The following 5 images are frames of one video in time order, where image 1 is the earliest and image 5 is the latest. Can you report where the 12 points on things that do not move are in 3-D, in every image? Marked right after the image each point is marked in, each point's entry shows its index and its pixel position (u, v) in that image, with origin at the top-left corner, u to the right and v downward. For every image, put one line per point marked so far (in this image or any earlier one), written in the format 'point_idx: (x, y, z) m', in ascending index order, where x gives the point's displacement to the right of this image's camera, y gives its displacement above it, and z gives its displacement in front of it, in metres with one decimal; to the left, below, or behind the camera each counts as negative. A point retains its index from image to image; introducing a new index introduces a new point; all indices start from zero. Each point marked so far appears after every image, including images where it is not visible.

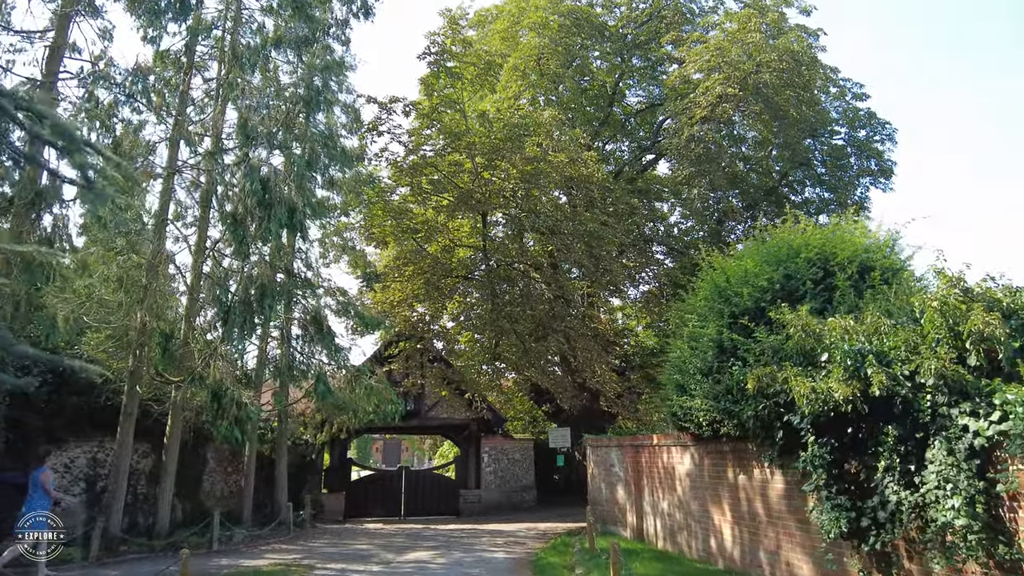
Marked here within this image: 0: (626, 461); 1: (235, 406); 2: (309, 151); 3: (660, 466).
0: (+2.5, -3.8, +14.6) m
1: (-4.6, -1.9, +11.1) m
2: (-4.4, +2.9, +14.4) m
3: (+2.9, -3.5, +13.0) m
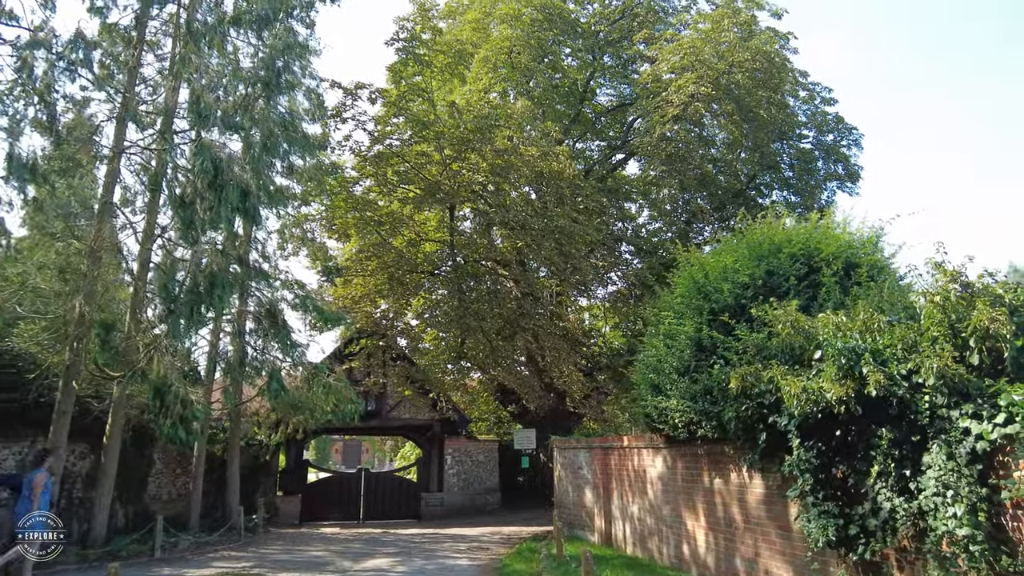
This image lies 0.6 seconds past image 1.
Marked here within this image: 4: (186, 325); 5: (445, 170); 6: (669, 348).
0: (+1.7, -3.7, +14.1) m
1: (-5.1, -1.8, +10.3) m
2: (-5.0, +3.1, +13.6) m
3: (+2.2, -3.4, +12.6) m
4: (-5.1, -0.6, +10.5) m
5: (-1.8, +3.3, +18.4) m
6: (+2.3, -0.9, +9.7) m
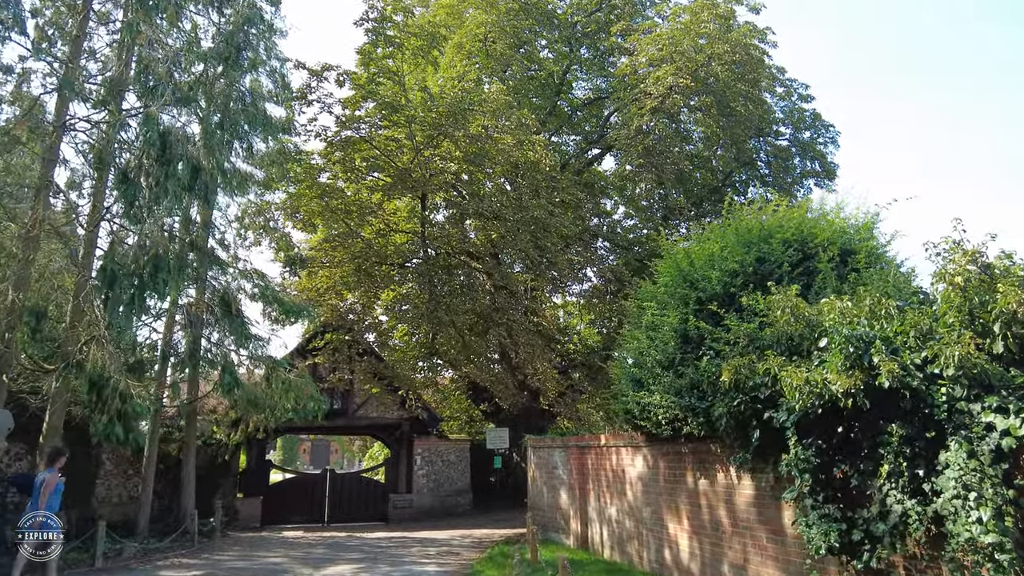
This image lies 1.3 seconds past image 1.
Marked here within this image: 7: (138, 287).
0: (+1.2, -3.5, +13.5) m
1: (-5.5, -1.6, +9.4) m
2: (-5.5, +3.3, +12.7) m
3: (+1.7, -3.2, +12.0) m
4: (-5.5, -0.3, +9.6) m
5: (-2.5, +3.5, +17.7) m
6: (+1.9, -0.7, +9.1) m
7: (-5.5, 0.0, +9.9) m
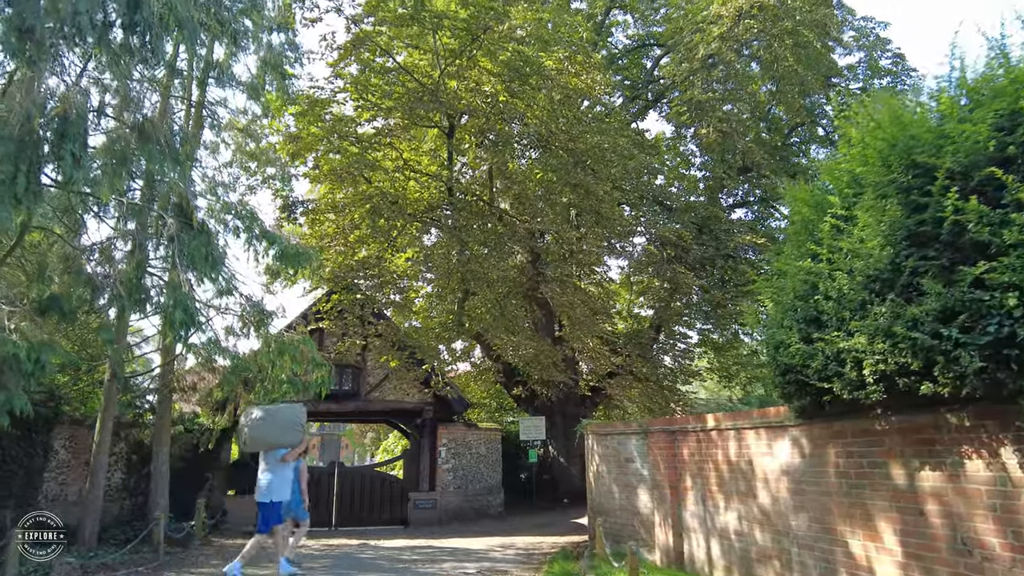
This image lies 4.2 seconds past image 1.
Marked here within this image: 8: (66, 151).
0: (+2.2, -2.5, +10.2) m
1: (-4.6, -0.5, +6.1) m
2: (-4.5, +4.4, +9.5) m
3: (+2.7, -2.2, +8.6) m
4: (-4.6, +0.7, +6.3) m
5: (-1.4, +4.5, +14.4) m
6: (+2.8, +0.3, +5.7) m
7: (-4.6, +1.0, +6.6) m
8: (-4.2, +1.1, +6.5) m
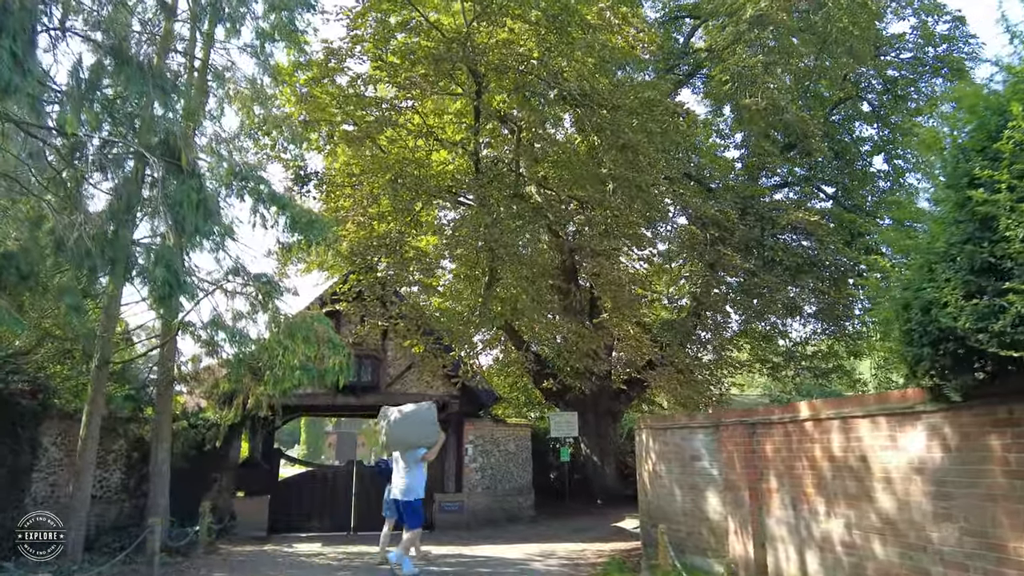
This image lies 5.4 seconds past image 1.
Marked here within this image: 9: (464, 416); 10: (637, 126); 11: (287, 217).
0: (+2.8, -2.1, +8.7) m
1: (-4.1, -0.1, +4.8) m
2: (-3.9, +4.7, +8.1) m
3: (+3.3, -1.8, +7.1) m
4: (-4.0, +1.1, +5.0) m
5: (-0.8, +4.9, +12.9) m
6: (+3.4, +0.7, +4.2) m
7: (-4.0, +1.4, +5.3) m
8: (-3.6, +1.5, +5.2) m
9: (-1.3, -3.4, +18.0) m
10: (+2.4, +2.9, +13.2) m
11: (-3.5, +1.0, +10.3) m
